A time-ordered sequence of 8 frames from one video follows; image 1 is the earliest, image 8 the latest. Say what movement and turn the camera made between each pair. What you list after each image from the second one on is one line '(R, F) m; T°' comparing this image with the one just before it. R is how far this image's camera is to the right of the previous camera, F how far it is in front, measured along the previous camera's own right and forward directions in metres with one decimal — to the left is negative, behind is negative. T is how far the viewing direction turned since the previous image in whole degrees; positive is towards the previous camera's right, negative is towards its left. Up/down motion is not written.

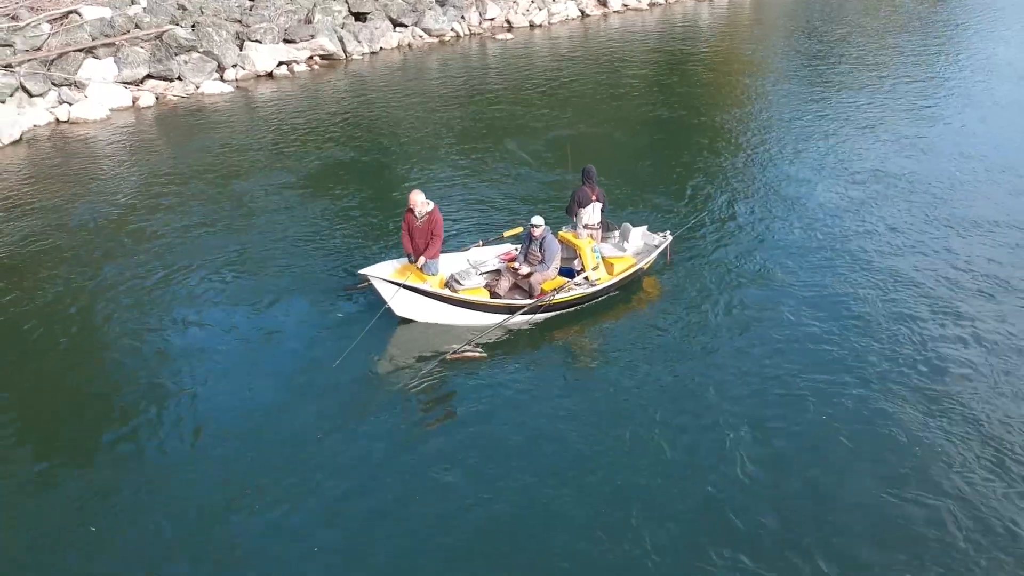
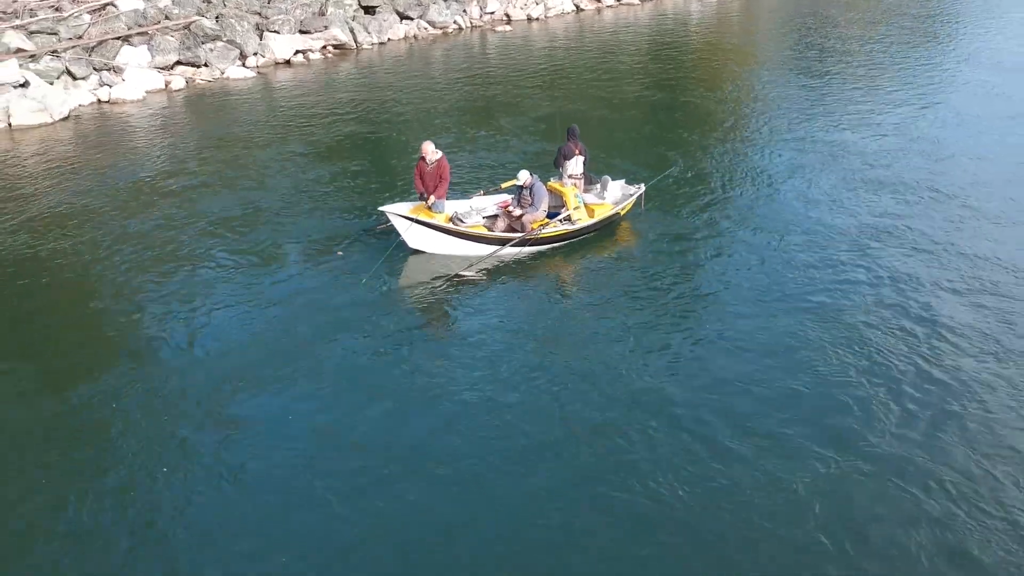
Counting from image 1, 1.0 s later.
(+0.1, -2.7) m; 0°
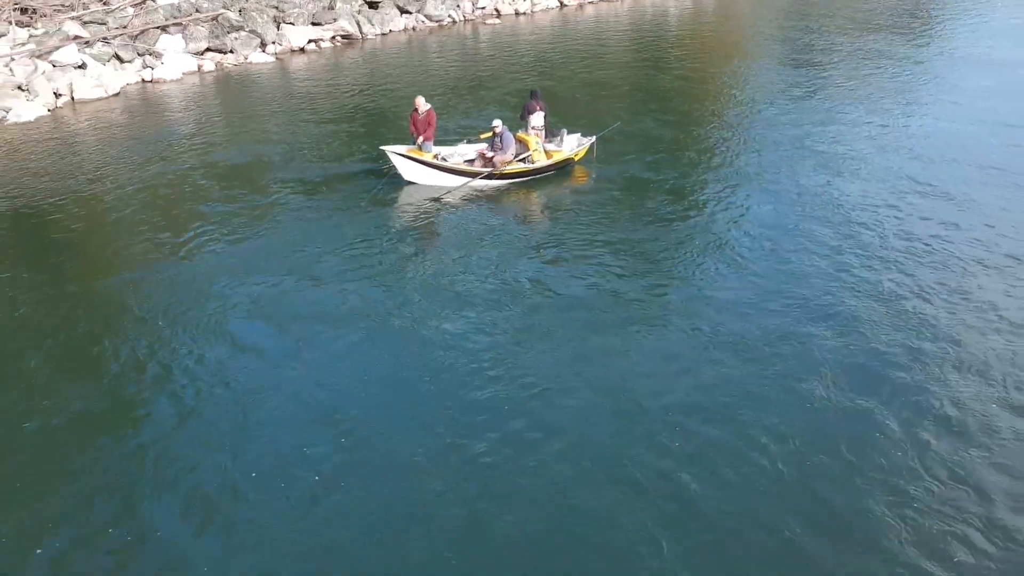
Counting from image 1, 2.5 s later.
(+0.7, -4.6) m; 0°
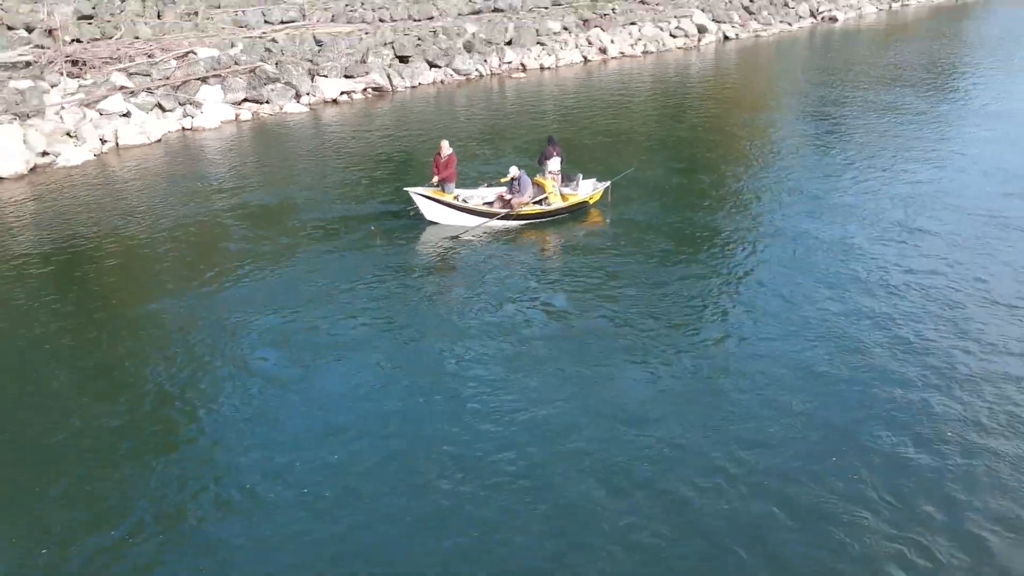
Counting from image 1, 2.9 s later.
(+0.3, -1.0) m; -2°
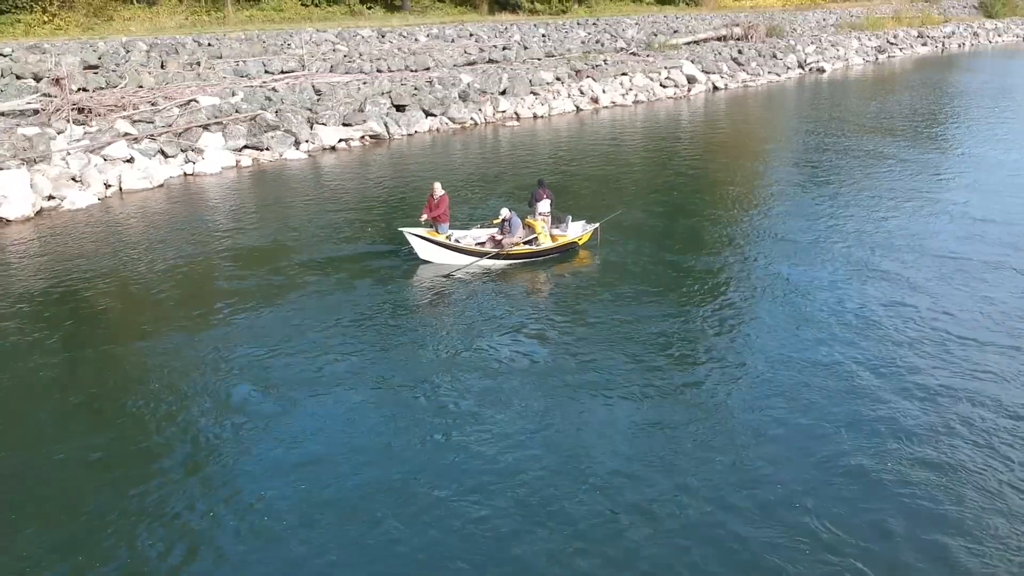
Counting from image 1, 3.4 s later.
(+0.1, -0.7) m; 0°
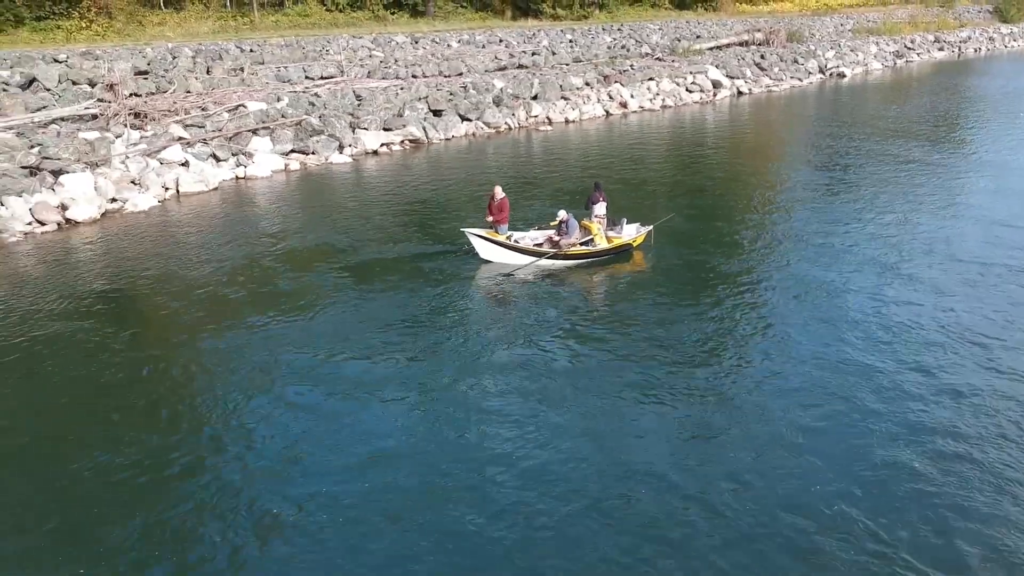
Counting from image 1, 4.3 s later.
(-1.3, -1.0) m; 0°
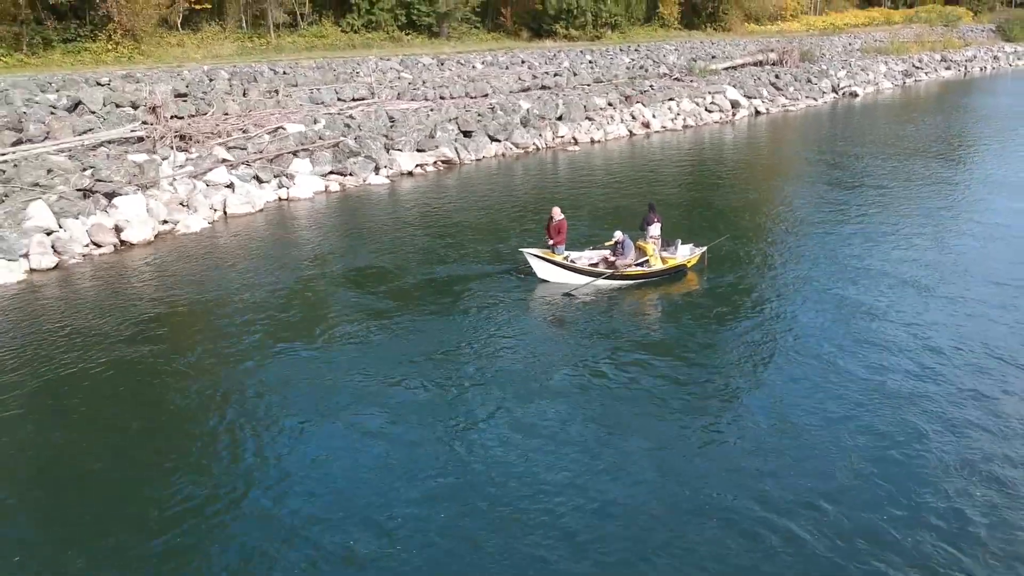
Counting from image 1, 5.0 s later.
(-1.6, -0.5) m; 0°
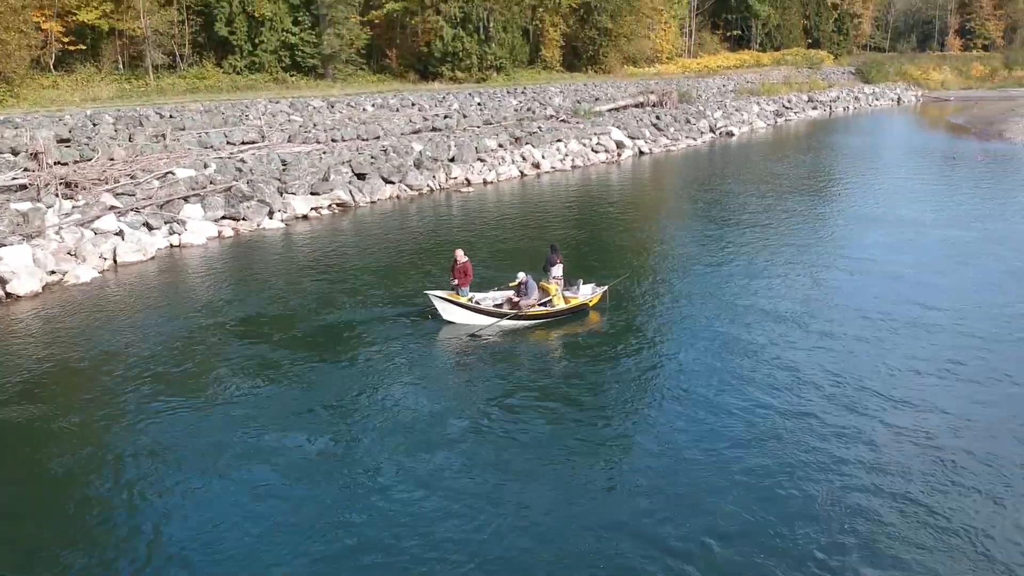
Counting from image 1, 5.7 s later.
(-0.5, -0.3) m; +7°
